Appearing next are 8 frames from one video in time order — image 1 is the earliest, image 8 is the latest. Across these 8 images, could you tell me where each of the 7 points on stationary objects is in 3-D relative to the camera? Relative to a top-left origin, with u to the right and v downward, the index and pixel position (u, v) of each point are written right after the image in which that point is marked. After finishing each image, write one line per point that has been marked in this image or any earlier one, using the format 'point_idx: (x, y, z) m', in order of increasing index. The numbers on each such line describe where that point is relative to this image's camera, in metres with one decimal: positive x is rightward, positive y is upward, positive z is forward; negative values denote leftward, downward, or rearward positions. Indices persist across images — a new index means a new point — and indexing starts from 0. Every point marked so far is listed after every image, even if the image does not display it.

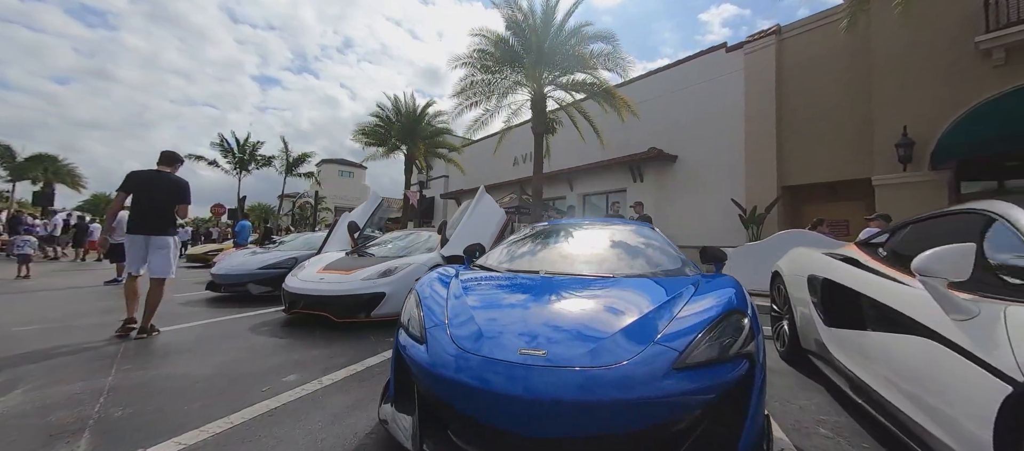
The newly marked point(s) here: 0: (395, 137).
0: (-6.6, +4.4, +17.7) m
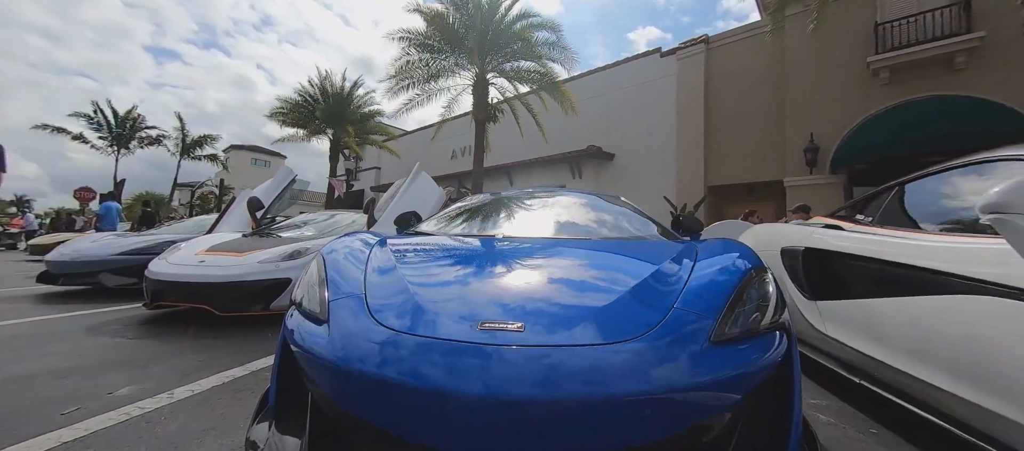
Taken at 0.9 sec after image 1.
0: (-9.5, +5.1, +15.4) m
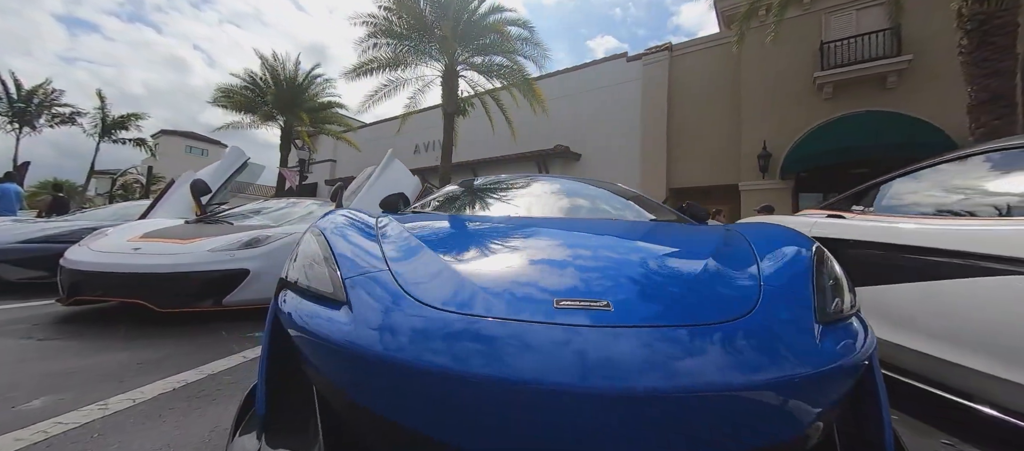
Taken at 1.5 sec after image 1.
0: (-10.9, +5.5, +14.1) m
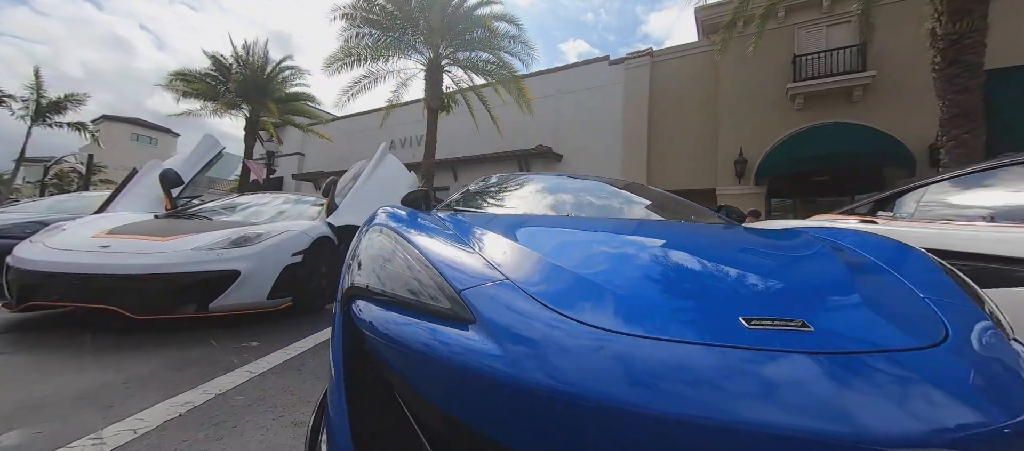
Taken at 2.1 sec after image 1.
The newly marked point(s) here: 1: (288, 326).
0: (-11.5, +5.6, +13.2) m
1: (-1.7, -0.8, +2.4) m
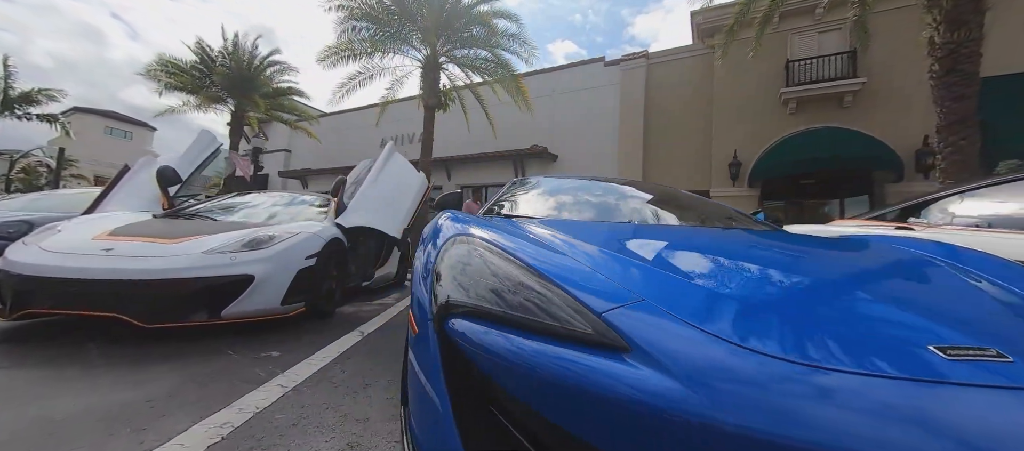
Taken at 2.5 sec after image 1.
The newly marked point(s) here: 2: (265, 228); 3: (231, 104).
0: (-11.7, +5.7, +12.7) m
1: (-1.5, -0.8, +2.2) m
2: (-1.9, 0.0, +2.4) m
3: (-11.6, +5.1, +13.3) m
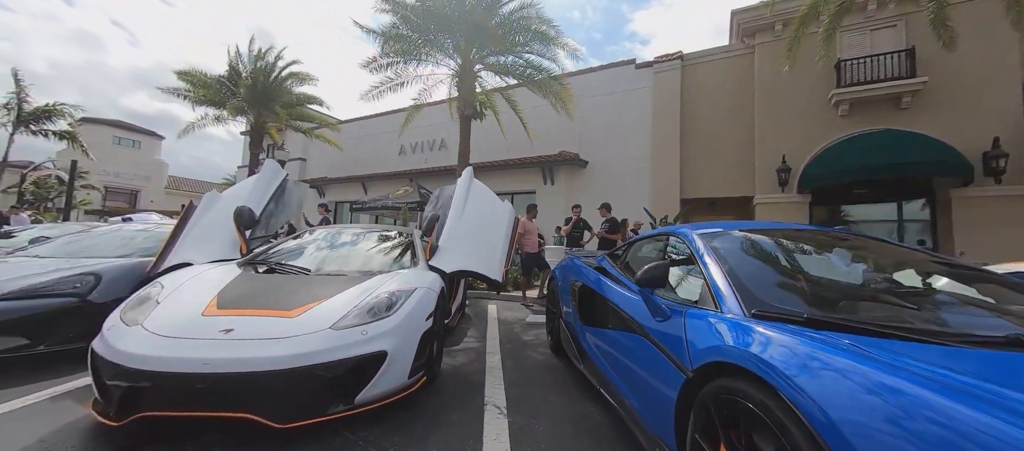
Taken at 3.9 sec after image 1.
0: (-10.7, +5.1, +12.5) m
1: (-0.5, -1.2, +2.0) m
2: (-0.9, -0.4, +2.1) m
3: (-10.6, +4.6, +13.1) m
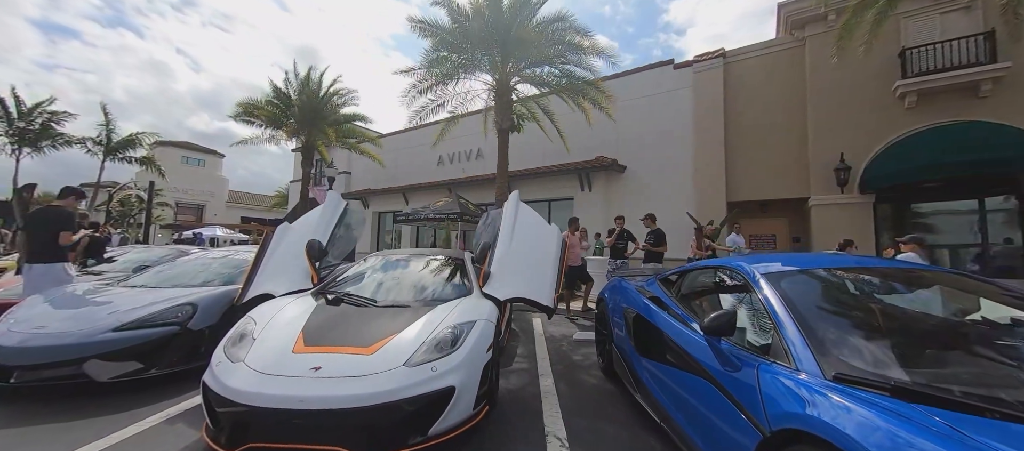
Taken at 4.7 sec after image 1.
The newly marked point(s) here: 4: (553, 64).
0: (-9.4, +4.5, +13.6) m
1: (-0.1, -1.4, +2.1) m
2: (-0.5, -0.7, +2.3) m
3: (-9.3, +3.9, +14.2) m
4: (+1.0, +4.4, +8.8) m
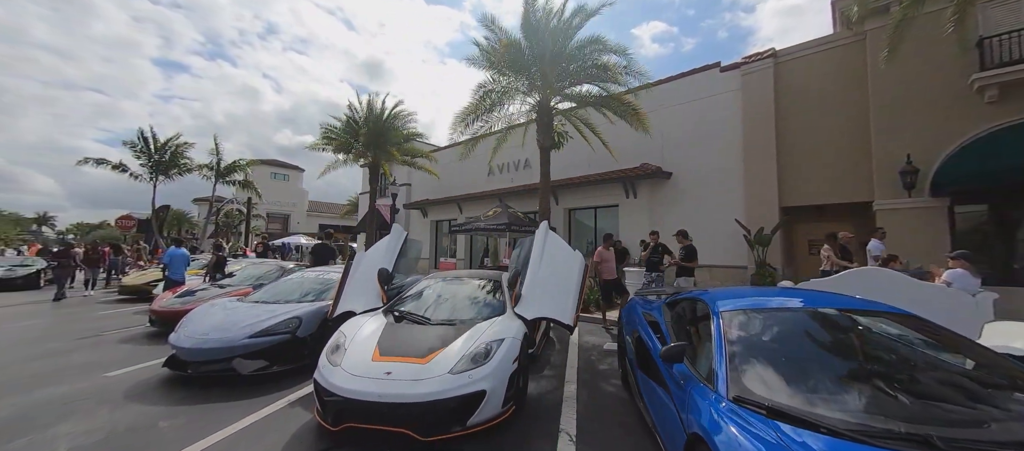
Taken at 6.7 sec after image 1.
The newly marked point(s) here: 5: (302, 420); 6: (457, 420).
0: (-7.5, +3.8, +15.6) m
1: (+0.1, -1.8, +2.7) m
2: (-0.4, -1.0, +2.9) m
3: (-7.3, +3.2, +16.1) m
4: (+2.0, +4.1, +9.2) m
5: (-2.1, -2.0, +3.2) m
6: (-0.5, -1.5, +2.5) m
